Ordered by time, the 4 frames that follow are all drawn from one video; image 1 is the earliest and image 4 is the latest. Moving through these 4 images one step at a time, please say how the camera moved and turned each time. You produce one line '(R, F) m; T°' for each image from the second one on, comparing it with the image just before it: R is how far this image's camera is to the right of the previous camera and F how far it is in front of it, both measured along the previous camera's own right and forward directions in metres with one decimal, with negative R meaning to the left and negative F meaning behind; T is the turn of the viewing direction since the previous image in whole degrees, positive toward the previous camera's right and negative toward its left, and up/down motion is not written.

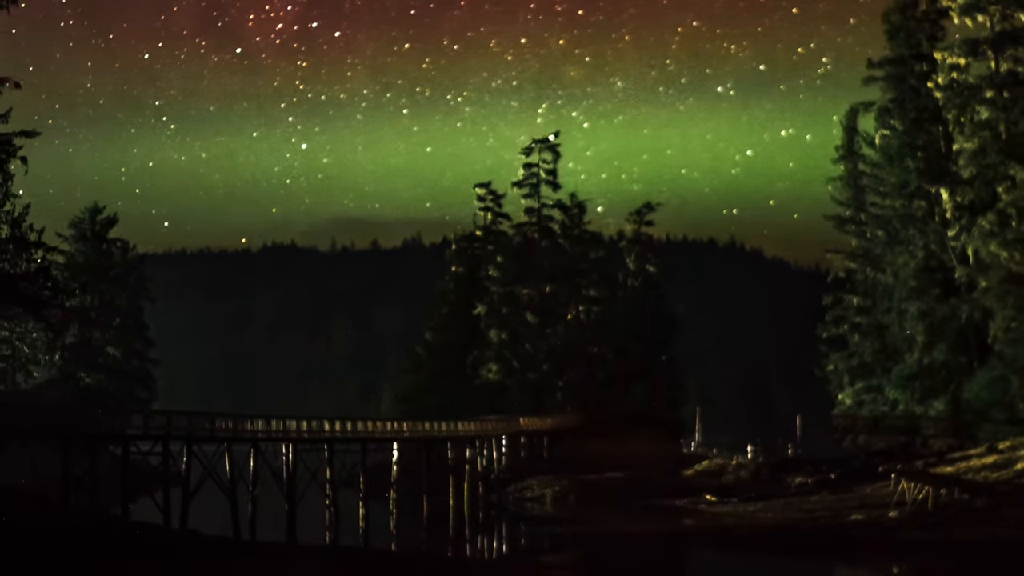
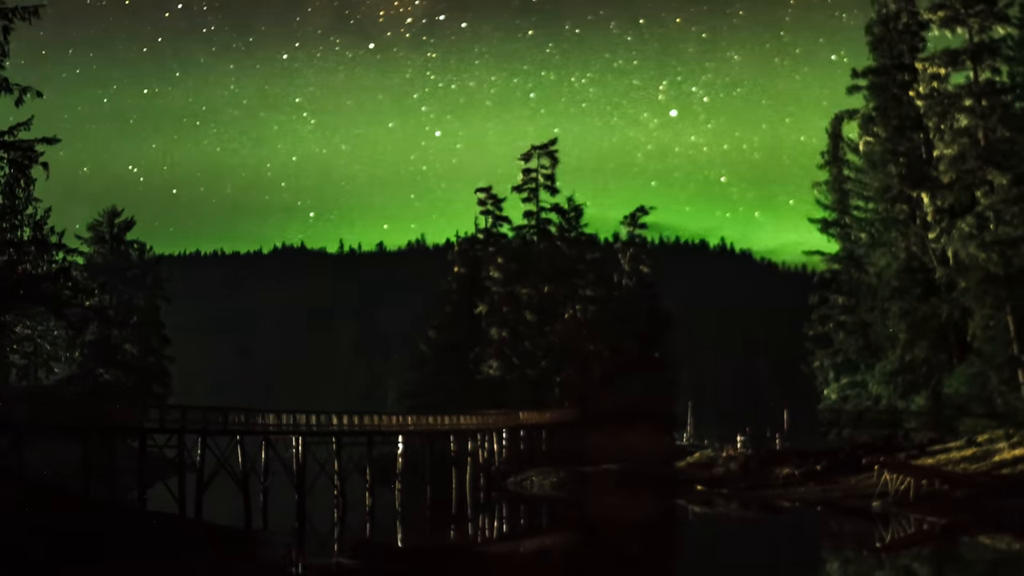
(0.0, -2.1) m; 0°
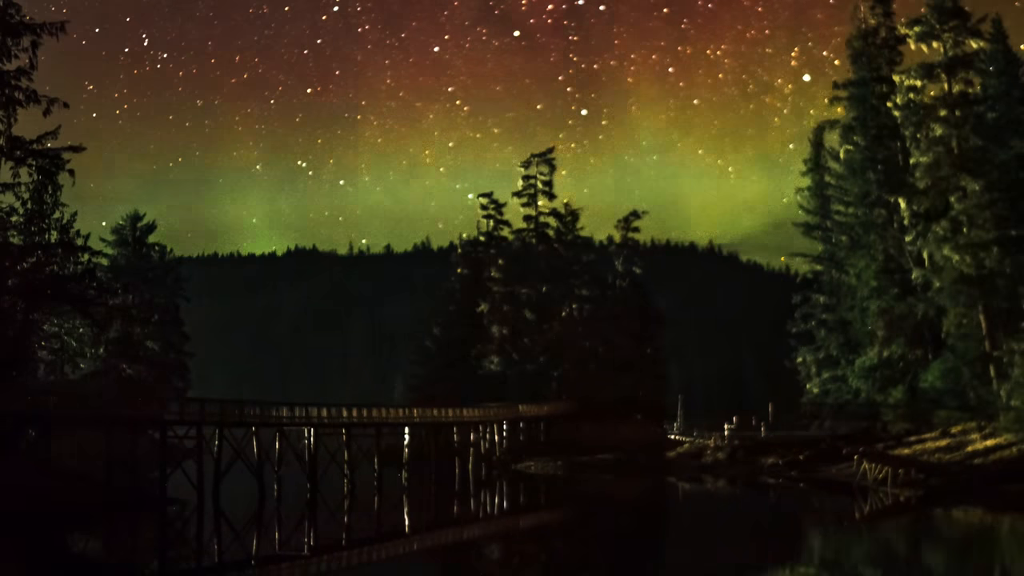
(+0.1, -2.9) m; 0°
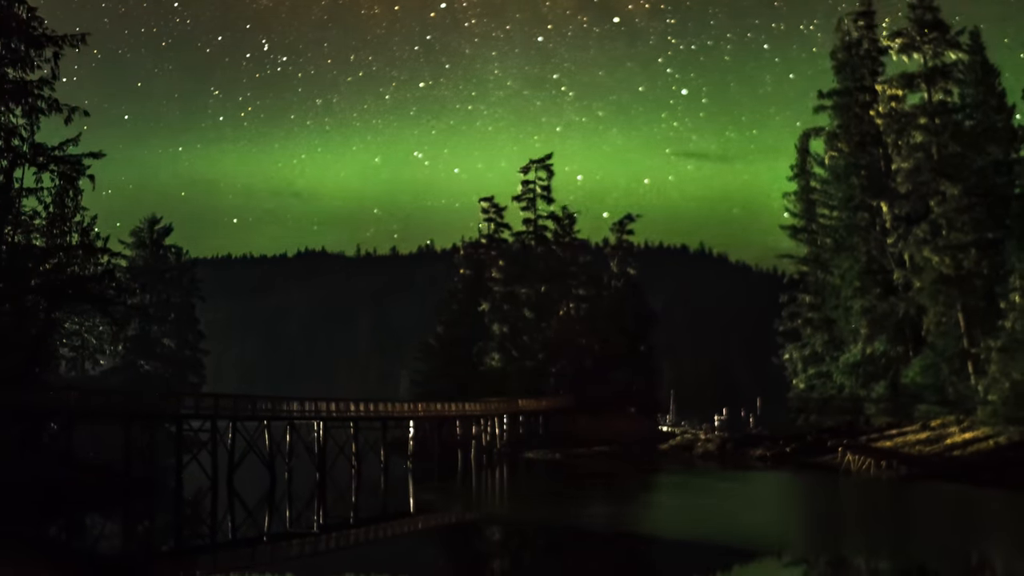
(0.0, -2.5) m; 0°
